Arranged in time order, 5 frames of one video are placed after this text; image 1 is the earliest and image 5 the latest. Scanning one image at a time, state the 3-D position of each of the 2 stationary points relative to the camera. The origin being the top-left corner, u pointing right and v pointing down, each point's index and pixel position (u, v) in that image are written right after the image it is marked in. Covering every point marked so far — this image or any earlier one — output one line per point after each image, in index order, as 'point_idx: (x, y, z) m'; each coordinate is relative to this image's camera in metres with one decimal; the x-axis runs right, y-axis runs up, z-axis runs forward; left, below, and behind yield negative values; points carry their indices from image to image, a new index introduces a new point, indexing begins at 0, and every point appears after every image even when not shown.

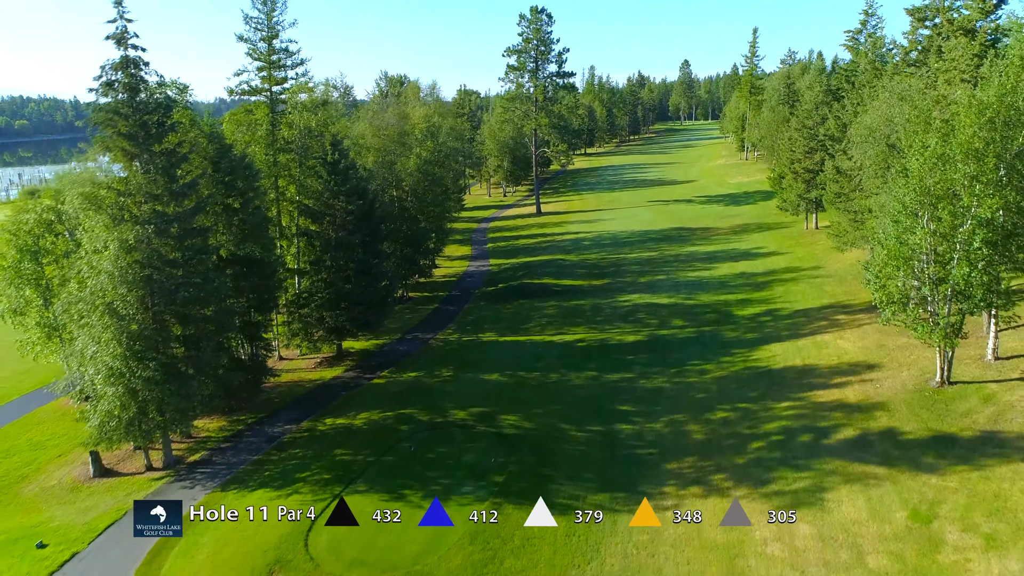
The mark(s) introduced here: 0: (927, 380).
0: (+9.3, -2.1, +18.4) m
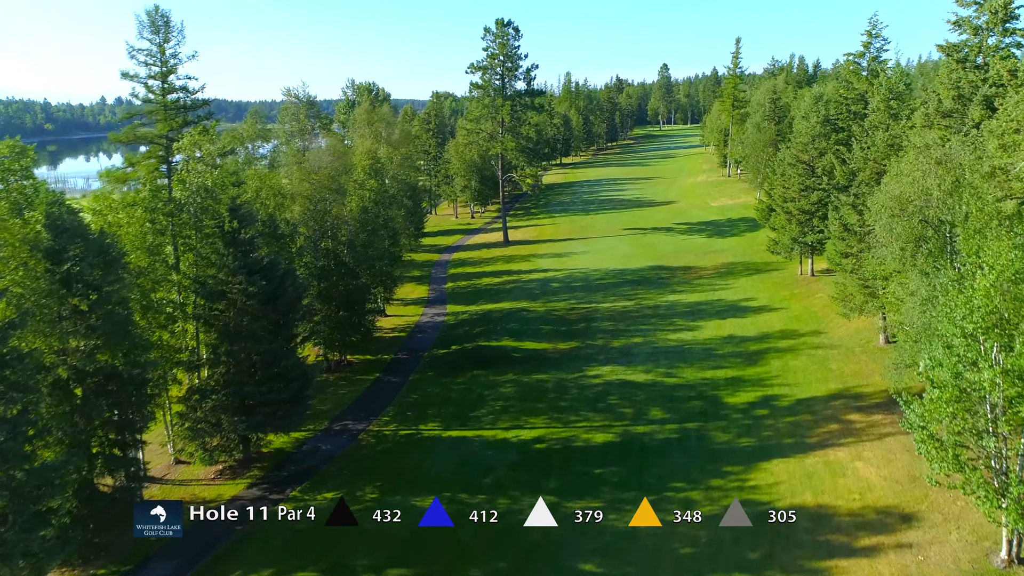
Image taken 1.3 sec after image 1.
0: (+8.0, -4.5, +13.9) m
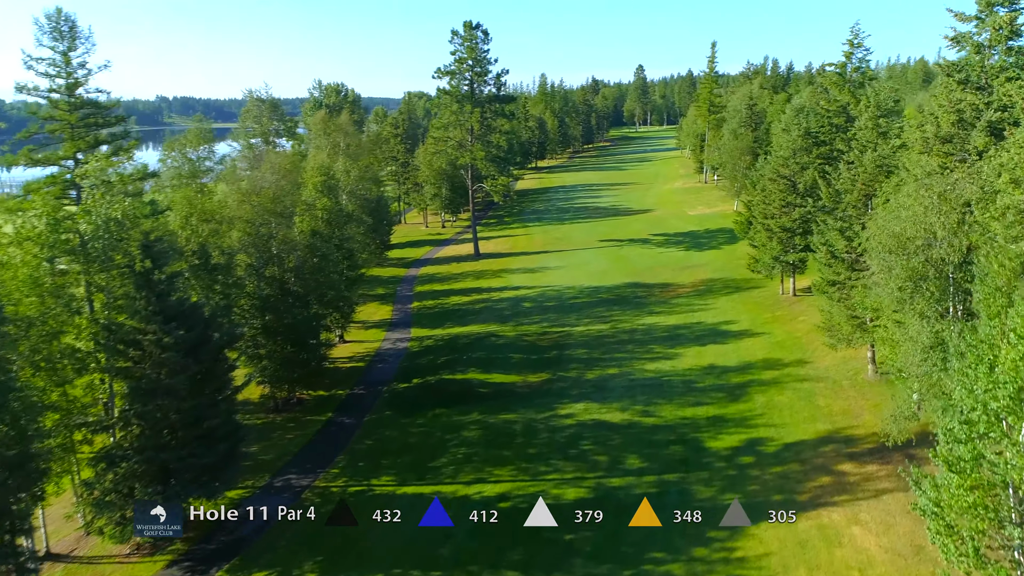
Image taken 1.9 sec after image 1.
0: (+7.3, -5.4, +12.0) m
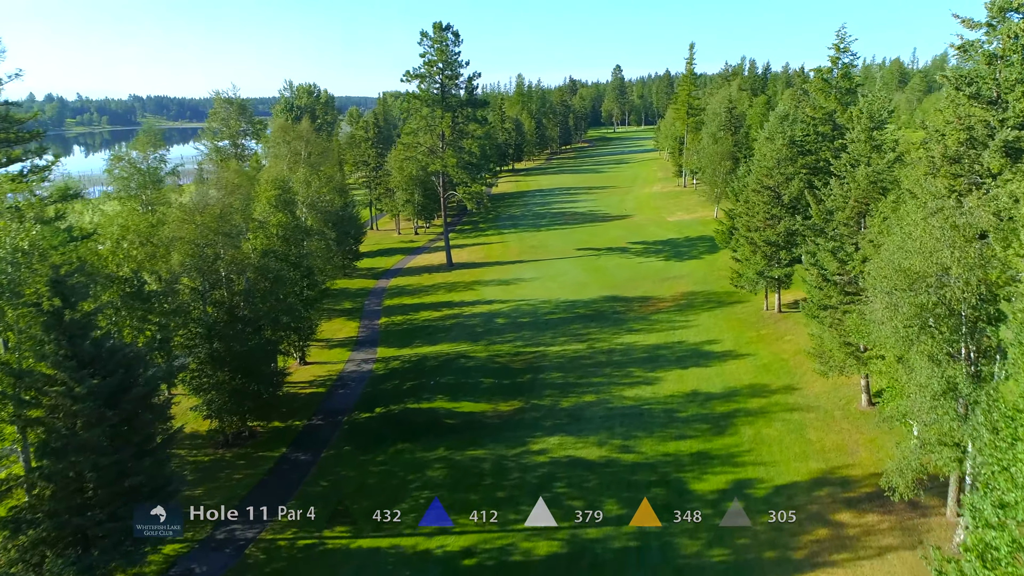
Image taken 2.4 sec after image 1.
0: (+6.7, -6.1, +10.3) m
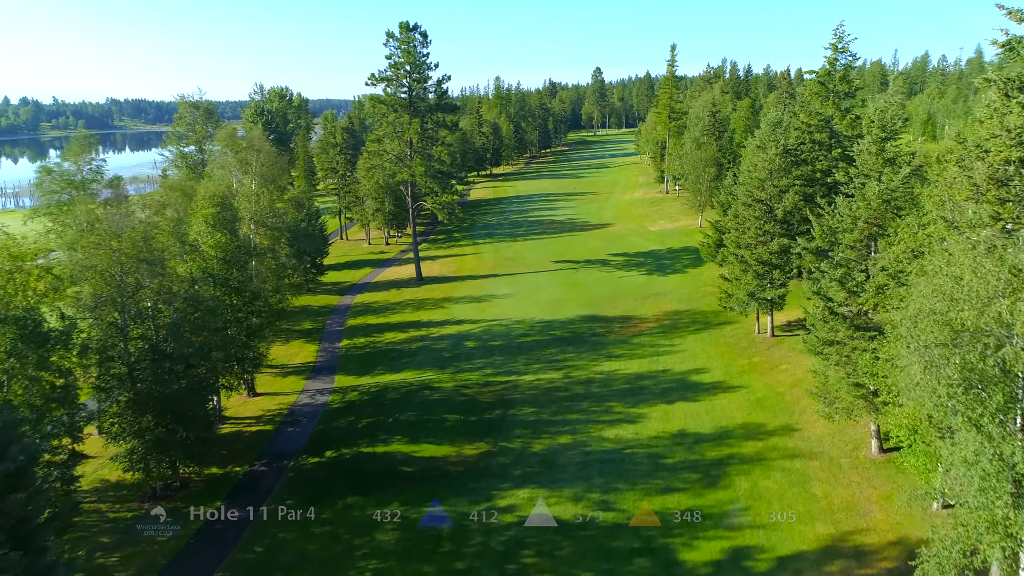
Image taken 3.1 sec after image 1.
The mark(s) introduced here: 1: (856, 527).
0: (+6.1, -6.8, +7.5) m
1: (+7.4, -5.1, +17.6) m
